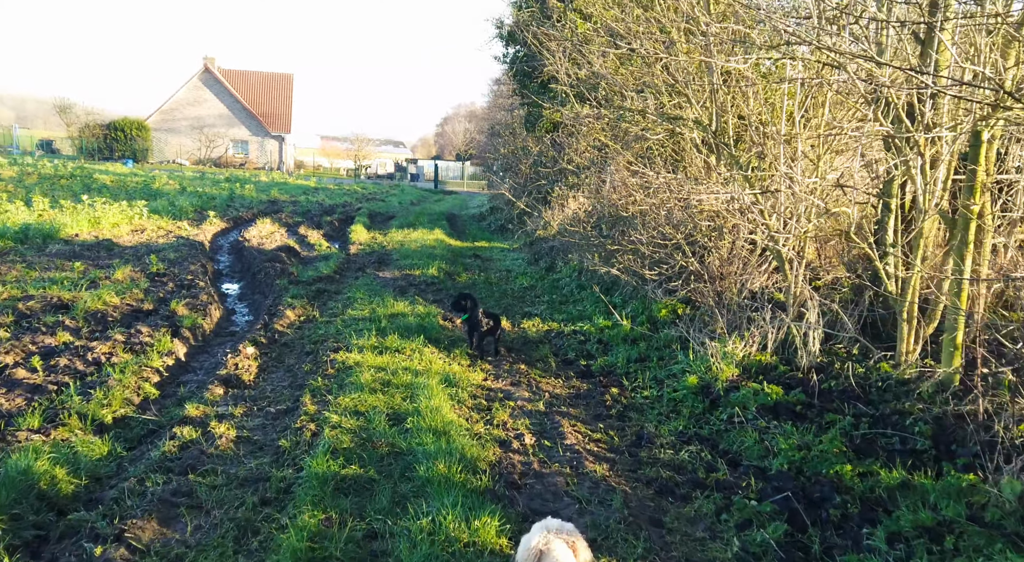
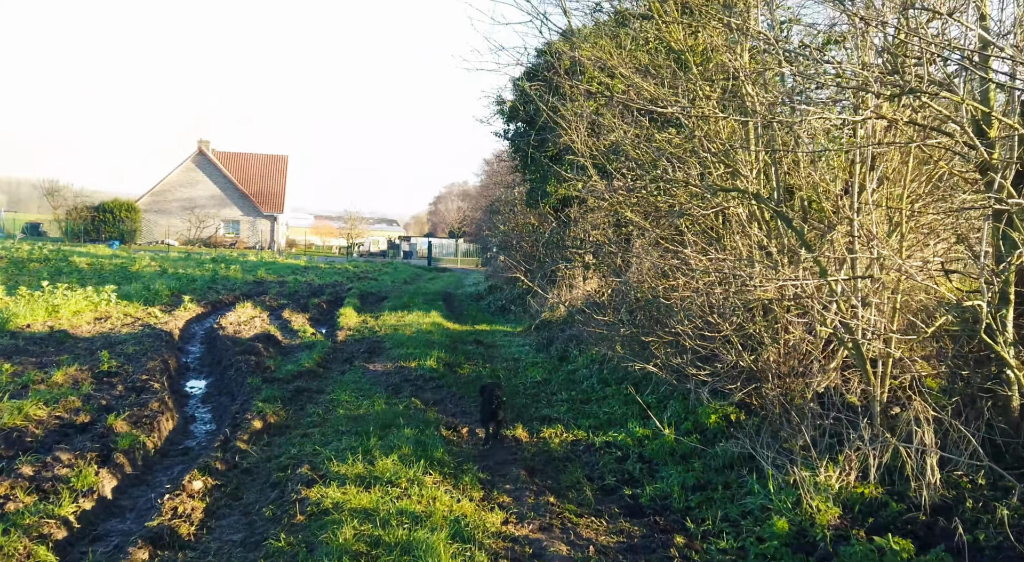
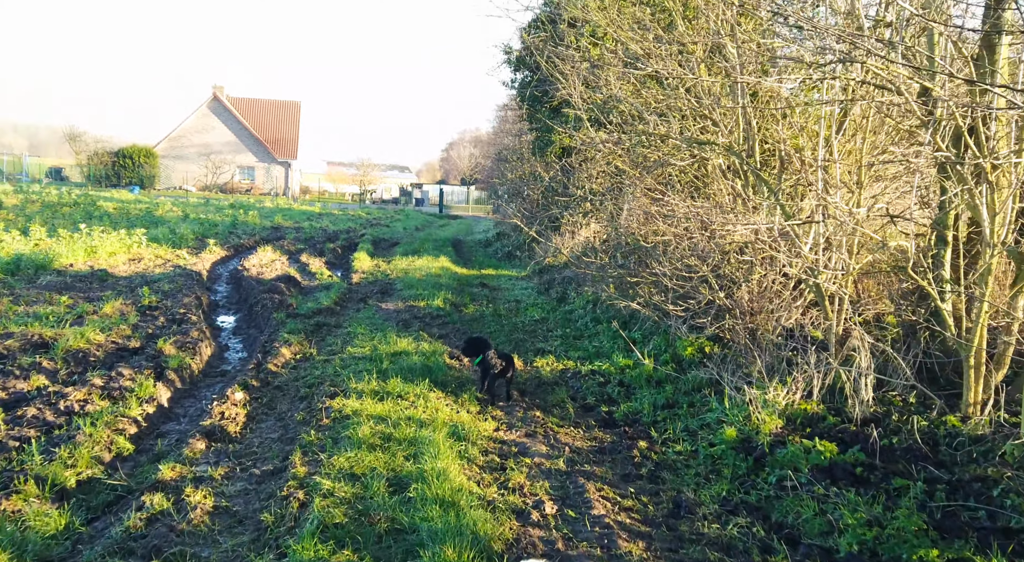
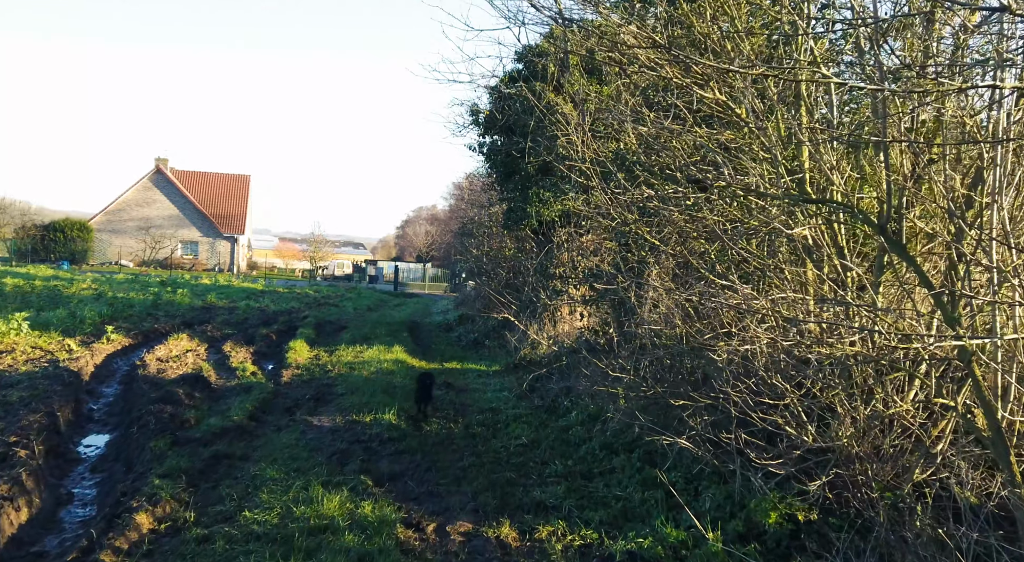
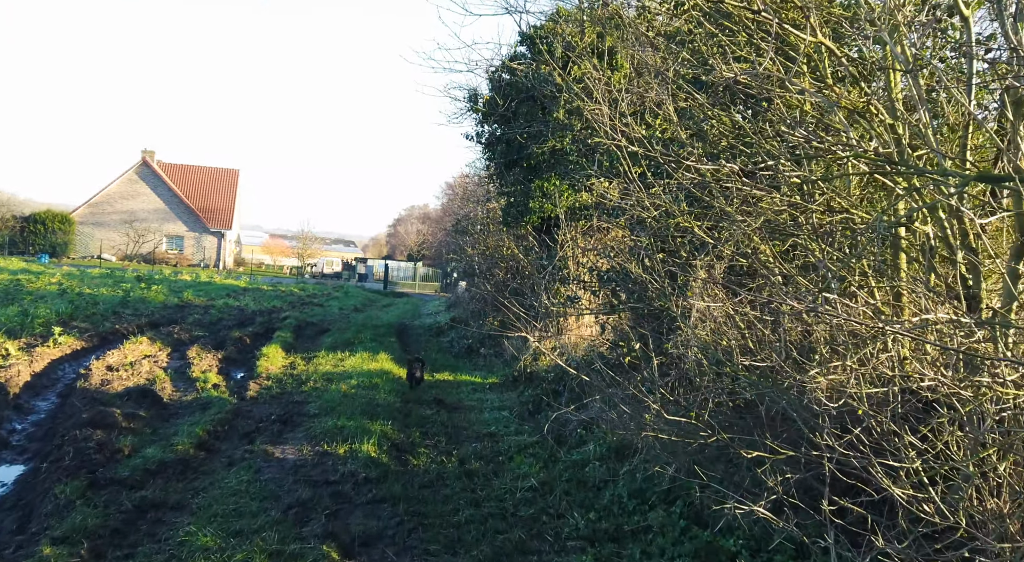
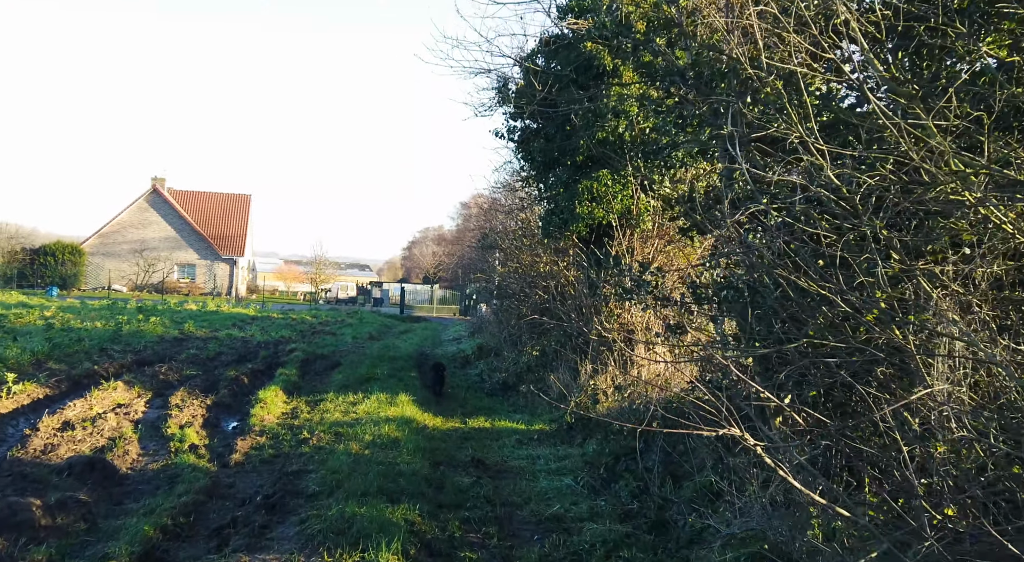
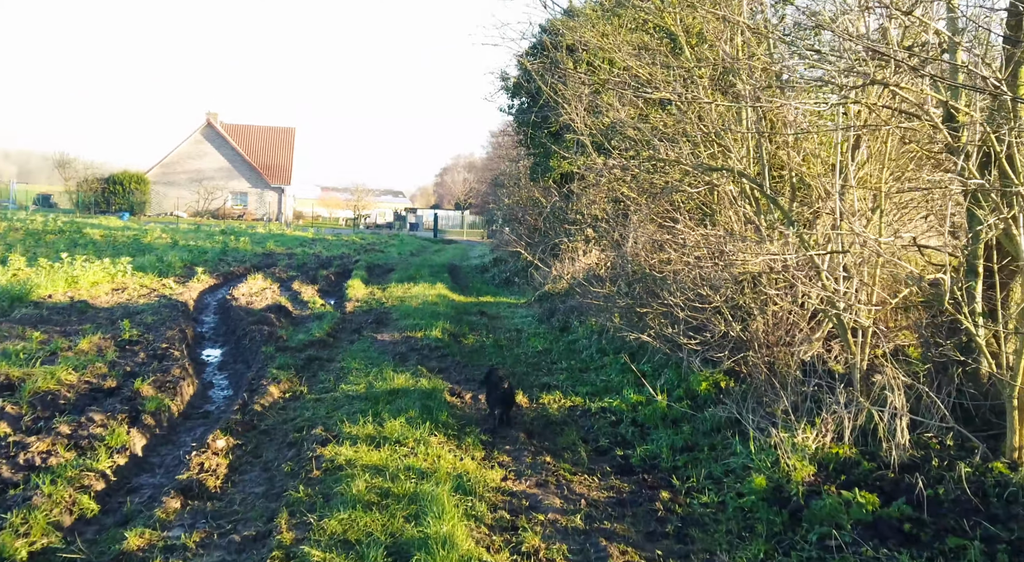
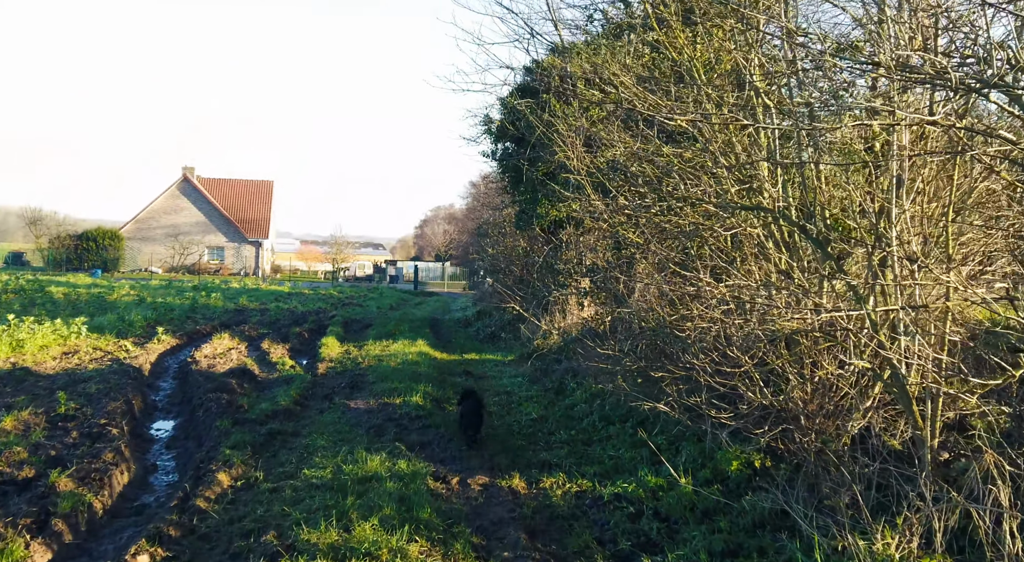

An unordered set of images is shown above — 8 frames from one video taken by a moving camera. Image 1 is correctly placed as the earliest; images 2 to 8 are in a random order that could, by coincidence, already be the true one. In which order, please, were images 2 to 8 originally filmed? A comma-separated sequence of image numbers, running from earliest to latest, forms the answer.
3, 7, 2, 8, 4, 5, 6
